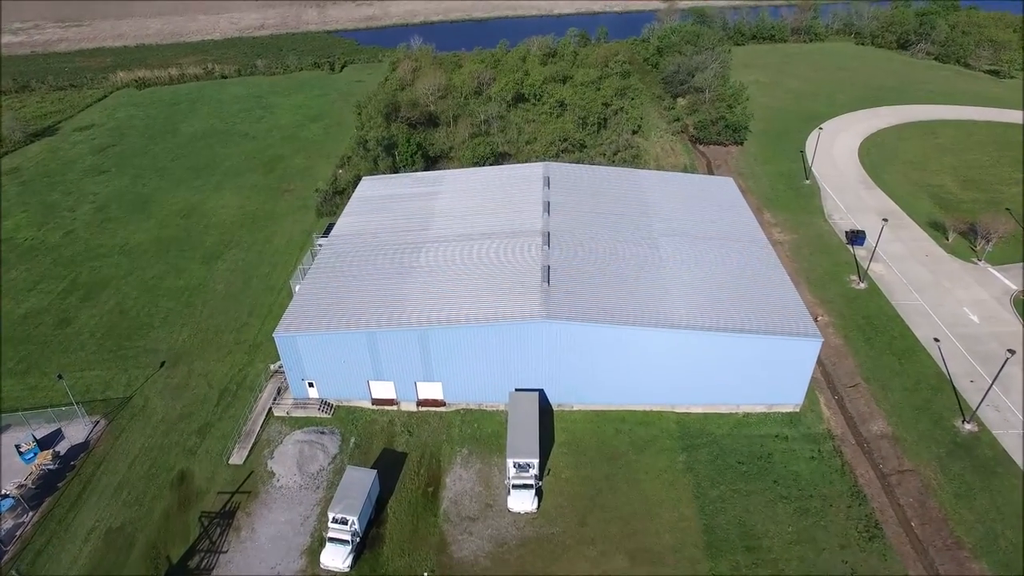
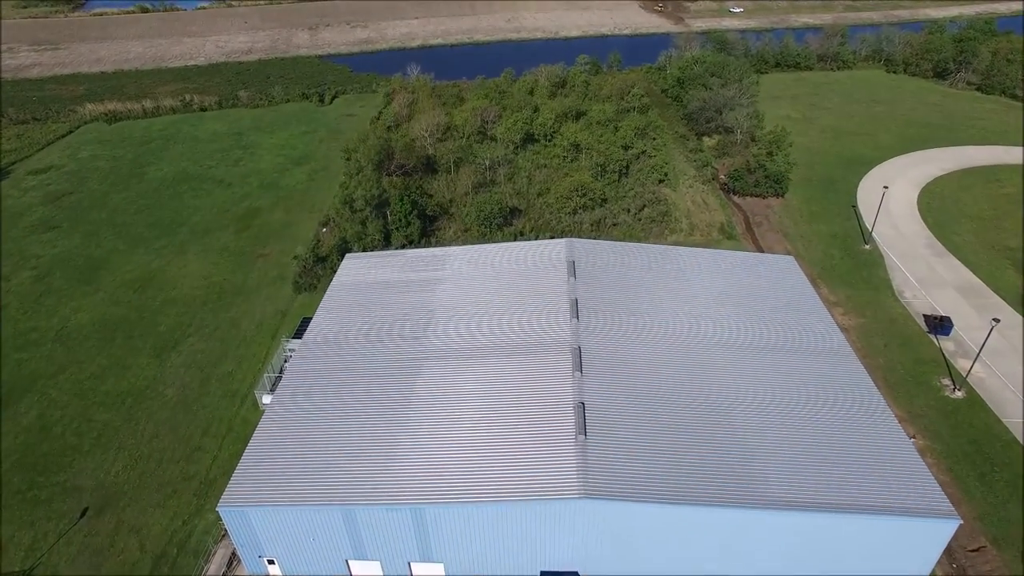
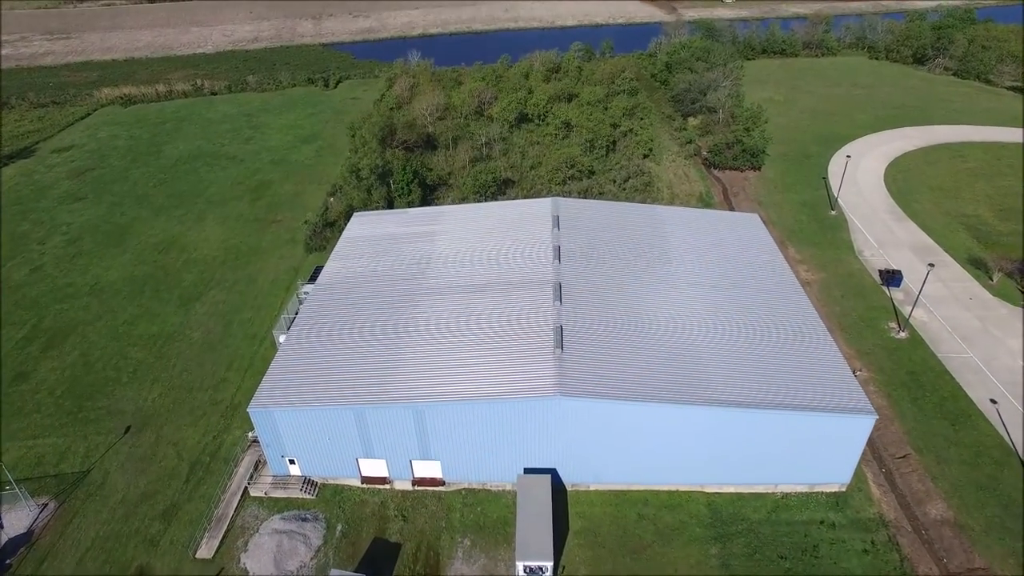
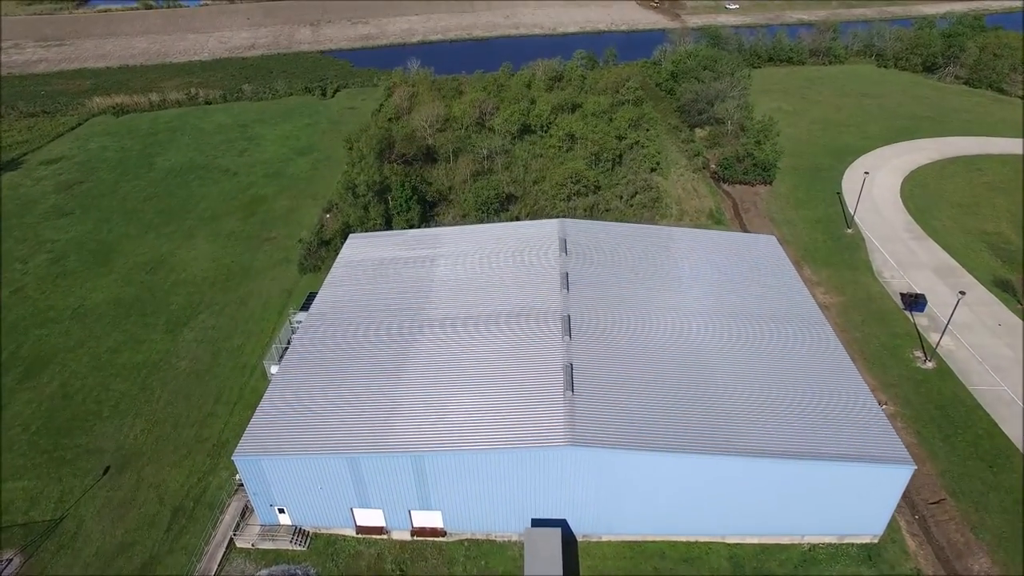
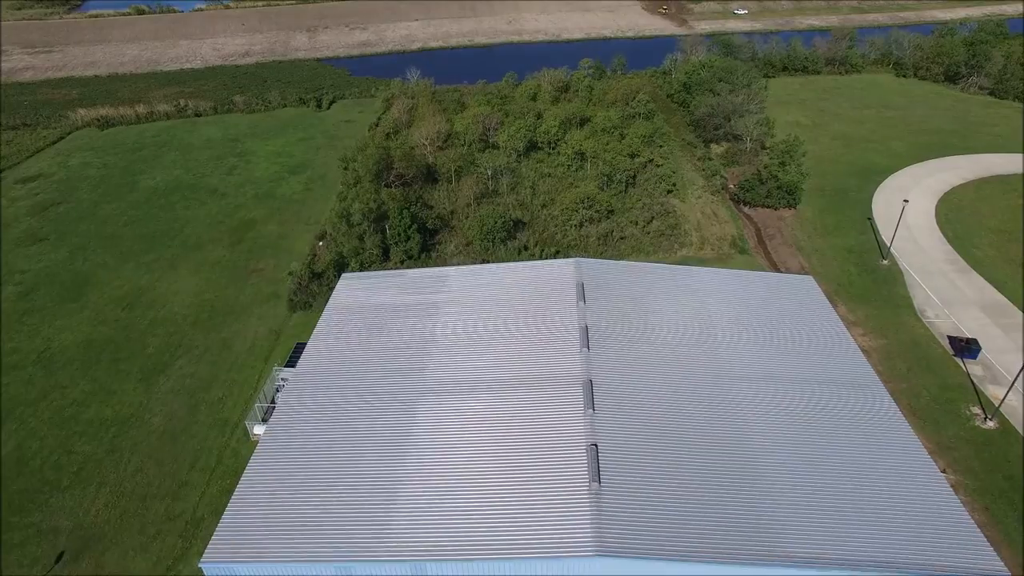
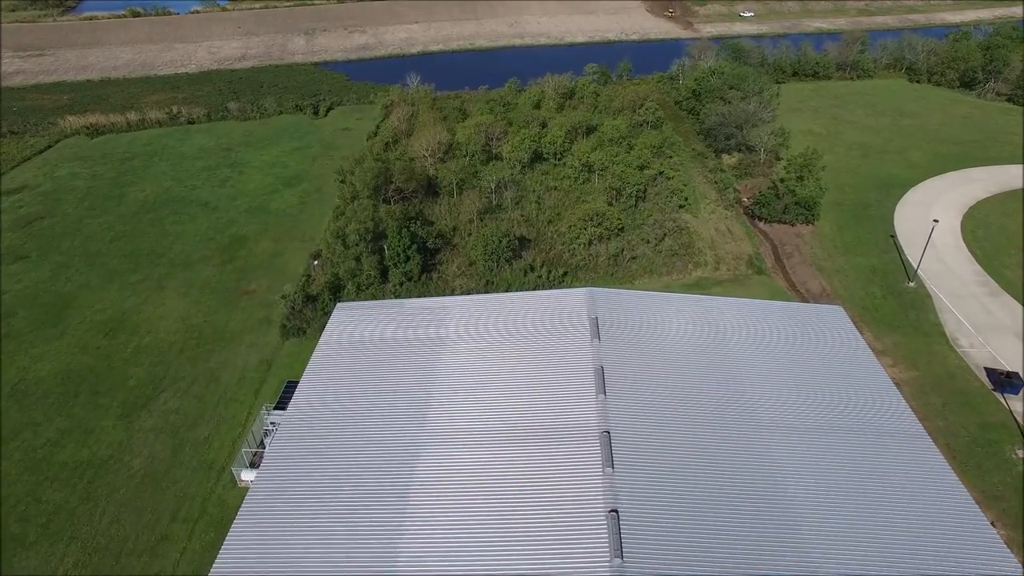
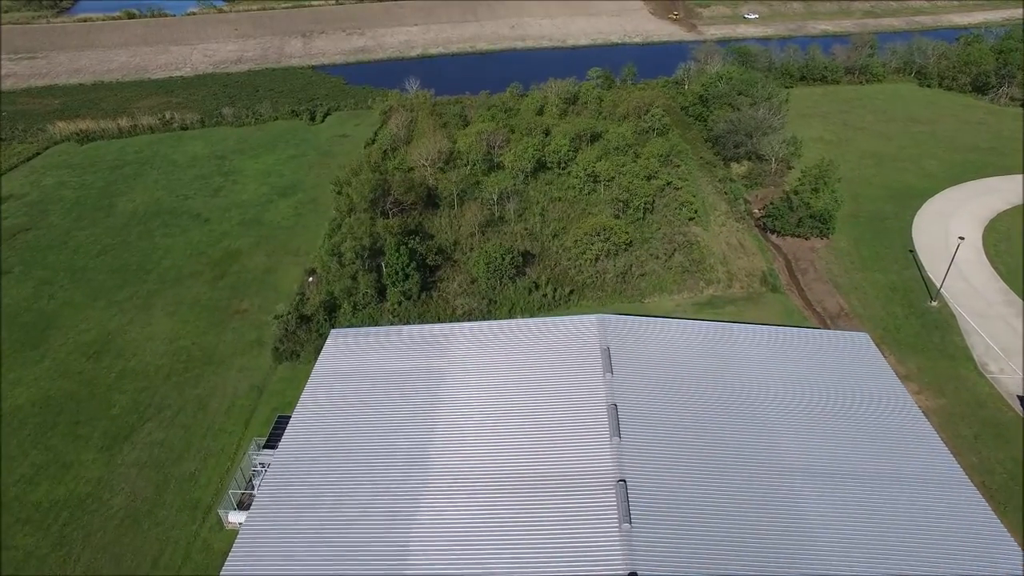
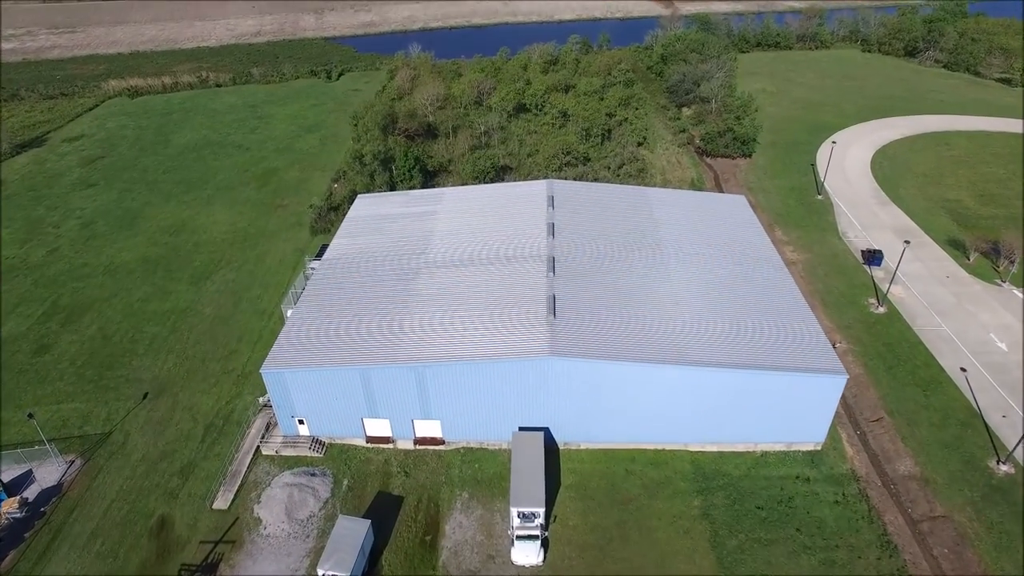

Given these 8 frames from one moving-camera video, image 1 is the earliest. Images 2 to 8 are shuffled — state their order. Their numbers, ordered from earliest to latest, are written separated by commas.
8, 3, 4, 2, 5, 6, 7
